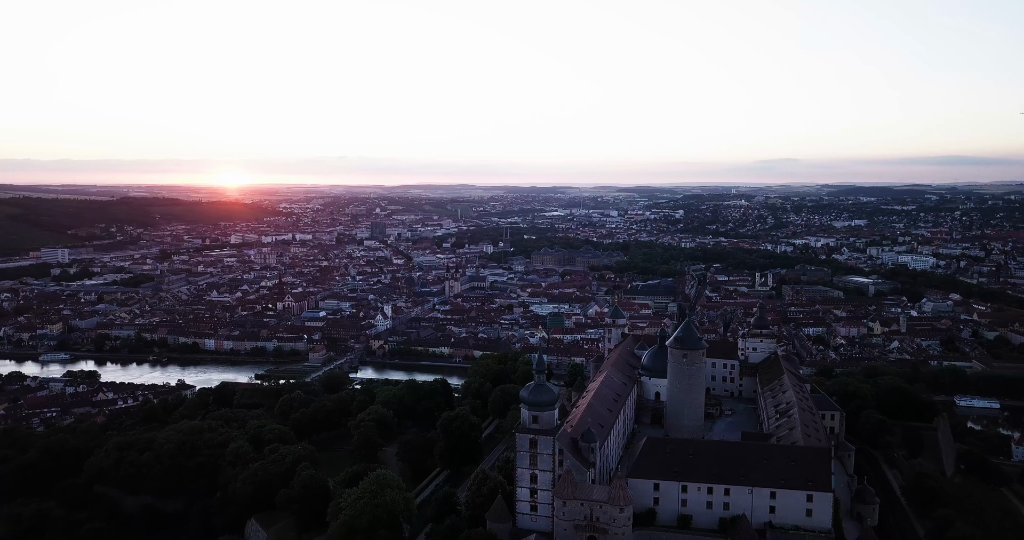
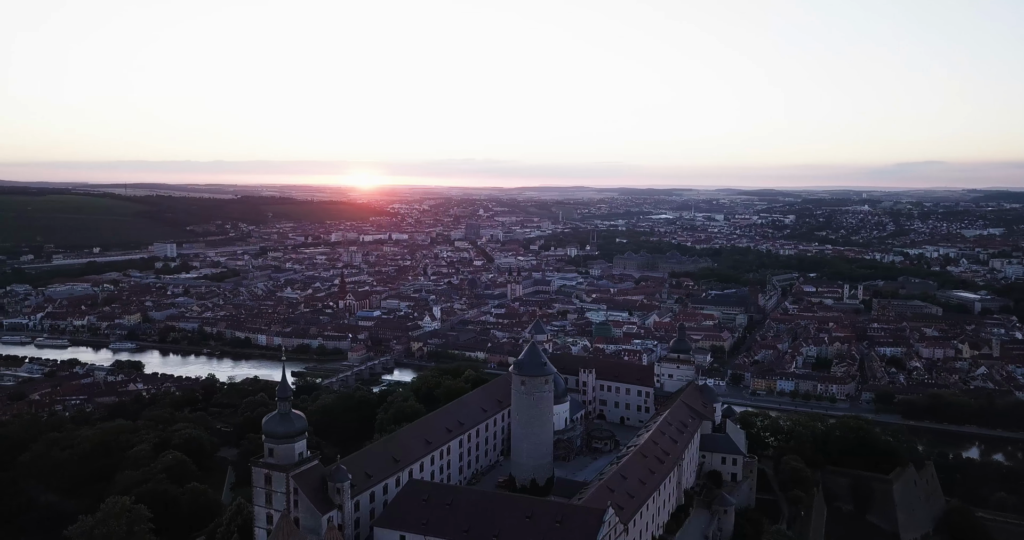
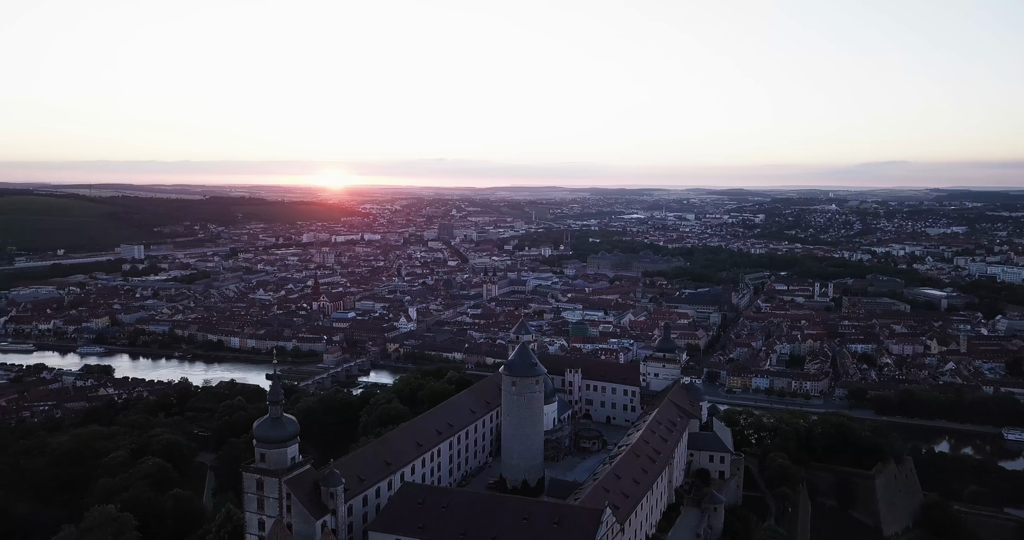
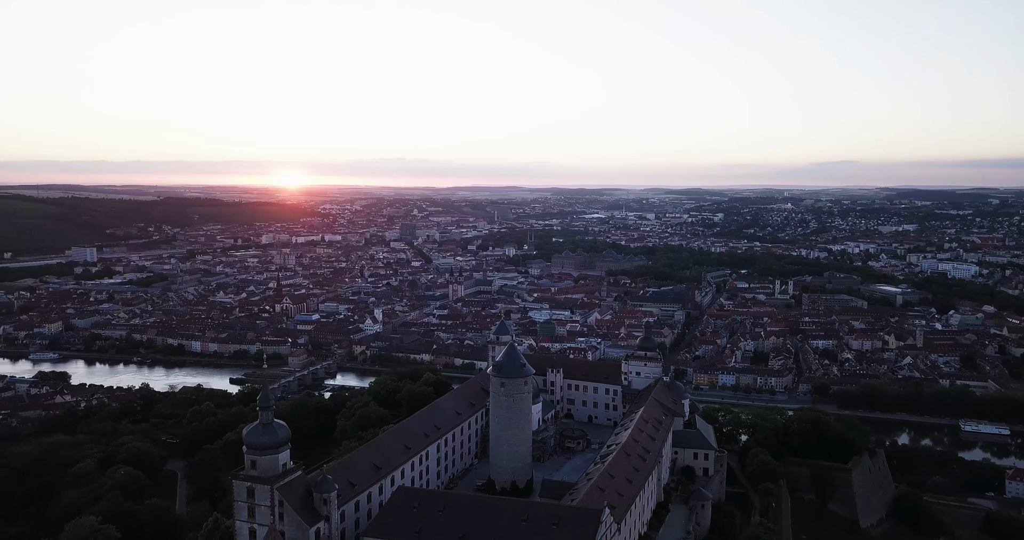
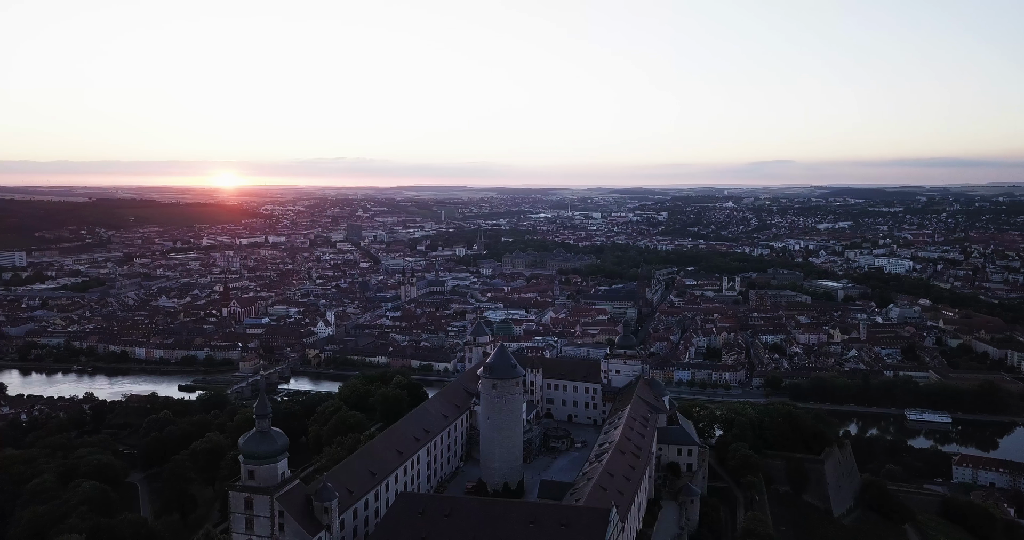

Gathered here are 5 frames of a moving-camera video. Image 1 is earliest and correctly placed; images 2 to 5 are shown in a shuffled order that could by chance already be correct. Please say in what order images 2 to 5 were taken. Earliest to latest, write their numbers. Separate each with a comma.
5, 4, 3, 2
